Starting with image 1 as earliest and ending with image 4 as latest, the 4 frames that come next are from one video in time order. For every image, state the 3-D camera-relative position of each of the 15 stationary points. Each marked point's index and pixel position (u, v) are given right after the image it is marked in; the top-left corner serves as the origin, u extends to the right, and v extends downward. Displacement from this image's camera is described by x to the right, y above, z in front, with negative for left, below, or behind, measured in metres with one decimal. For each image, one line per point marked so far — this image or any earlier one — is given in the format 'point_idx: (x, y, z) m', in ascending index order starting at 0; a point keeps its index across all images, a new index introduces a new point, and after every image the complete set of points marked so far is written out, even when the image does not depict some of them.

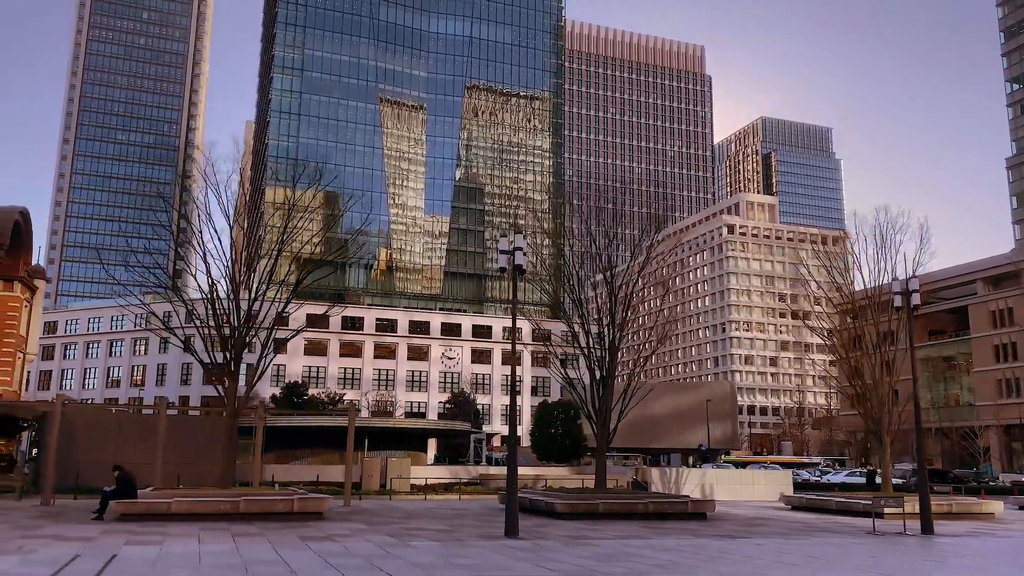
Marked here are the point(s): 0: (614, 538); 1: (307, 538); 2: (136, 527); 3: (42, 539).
0: (+2.1, -4.9, +15.7) m
1: (-3.5, -4.4, +14.0) m
2: (-7.0, -4.5, +15.1) m
3: (-7.6, -4.1, +13.1) m
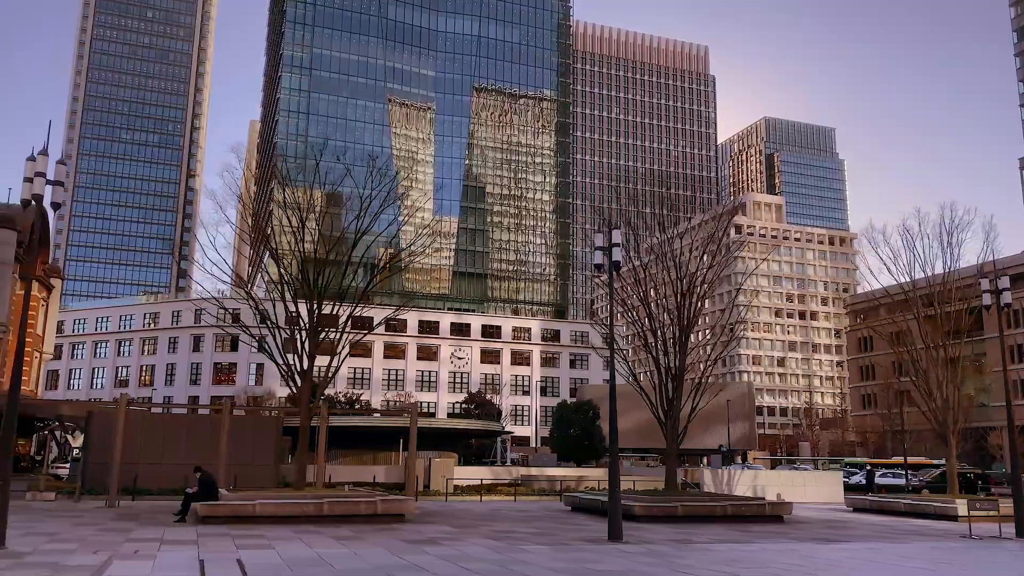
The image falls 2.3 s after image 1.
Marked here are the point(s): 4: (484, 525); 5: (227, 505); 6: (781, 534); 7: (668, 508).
0: (+4.0, -4.8, +15.3) m
1: (-1.7, -4.3, +13.6) m
2: (-5.2, -4.5, +14.7) m
3: (-5.8, -4.0, +12.7) m
4: (-0.6, -5.1, +17.2) m
5: (-5.7, -4.3, +16.0) m
6: (+5.8, -5.3, +17.1) m
7: (+3.8, -5.4, +19.5) m
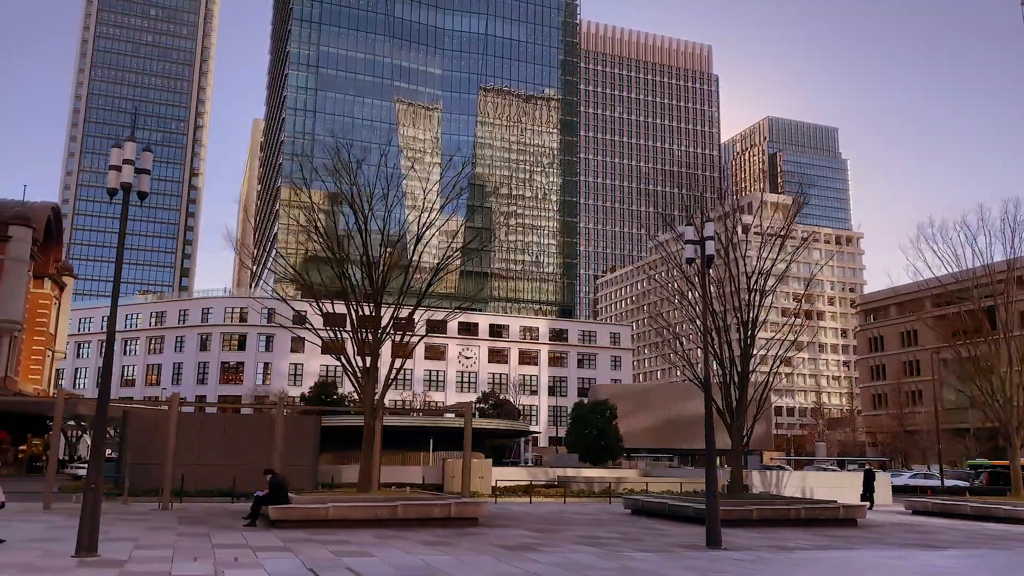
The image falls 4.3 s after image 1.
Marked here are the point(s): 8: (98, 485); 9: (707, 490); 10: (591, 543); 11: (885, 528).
0: (+5.6, -4.7, +14.7) m
1: (0.0, -4.2, +13.0) m
2: (-3.6, -4.4, +14.1) m
3: (-4.1, -3.9, +12.1) m
4: (+1.0, -5.0, +16.6) m
5: (-4.1, -4.2, +15.4) m
6: (+7.4, -5.2, +16.5) m
7: (+5.4, -5.3, +18.9) m
8: (-5.6, -2.7, +11.0) m
9: (+3.4, -3.5, +14.1) m
10: (+1.4, -4.5, +14.3) m
11: (+9.0, -5.8, +19.3) m
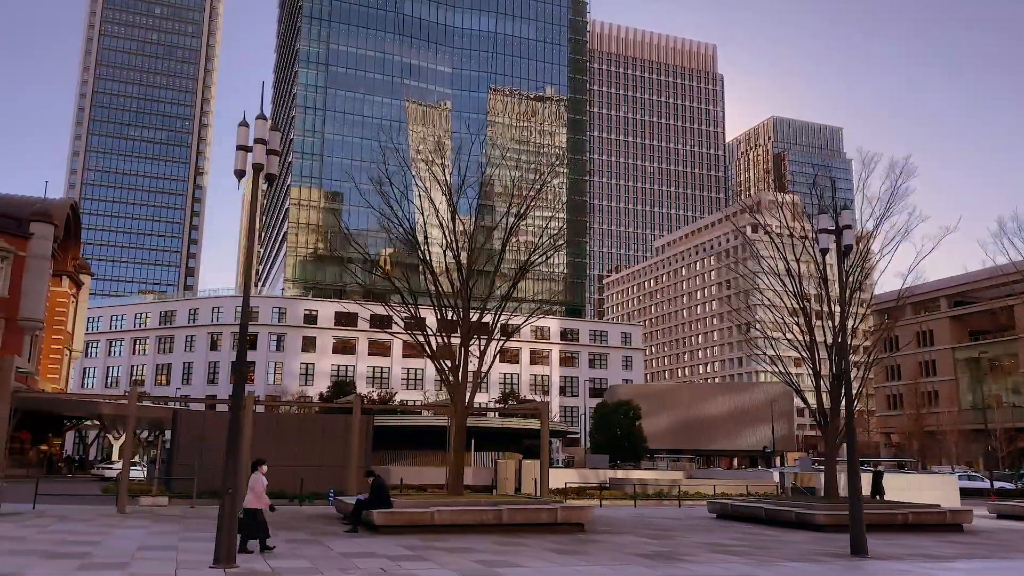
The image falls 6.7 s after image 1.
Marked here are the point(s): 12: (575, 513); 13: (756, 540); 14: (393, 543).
0: (+7.8, -4.6, +13.9) m
1: (+2.1, -4.1, +12.2) m
2: (-1.4, -4.2, +13.2) m
3: (-2.0, -3.8, +11.3) m
4: (+3.2, -4.9, +15.7) m
5: (-1.9, -4.1, +14.5) m
6: (+9.6, -5.0, +15.7) m
7: (+7.5, -5.1, +18.0) m
8: (-3.5, -2.5, +10.1) m
9: (+5.6, -3.4, +13.3) m
10: (+3.5, -4.4, +13.4) m
11: (+11.1, -5.7, +18.5) m
12: (+1.2, -4.5, +16.0) m
13: (+4.8, -4.9, +15.6) m
14: (-2.0, -4.2, +13.1) m
